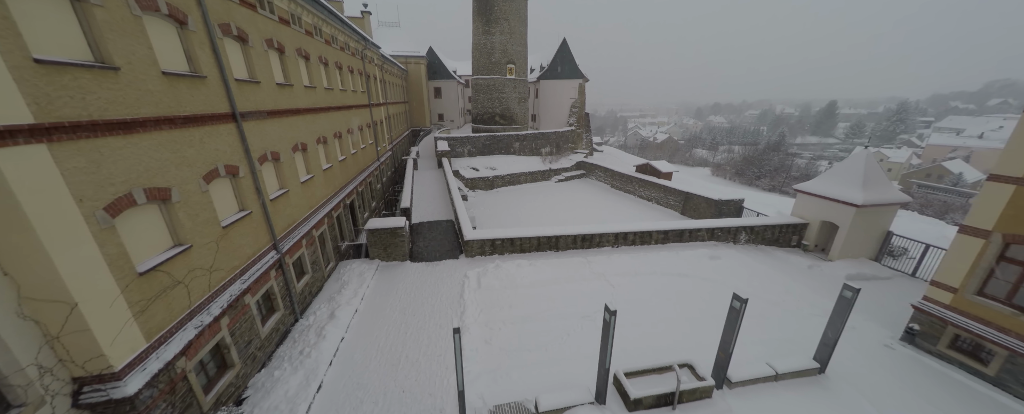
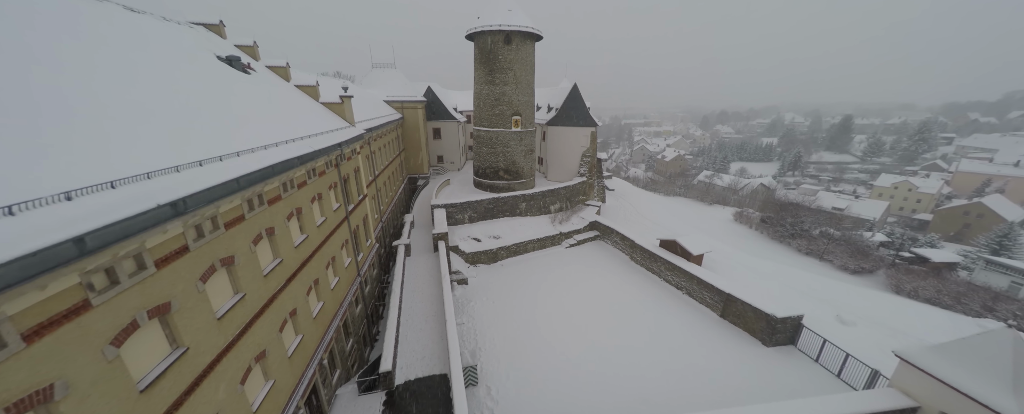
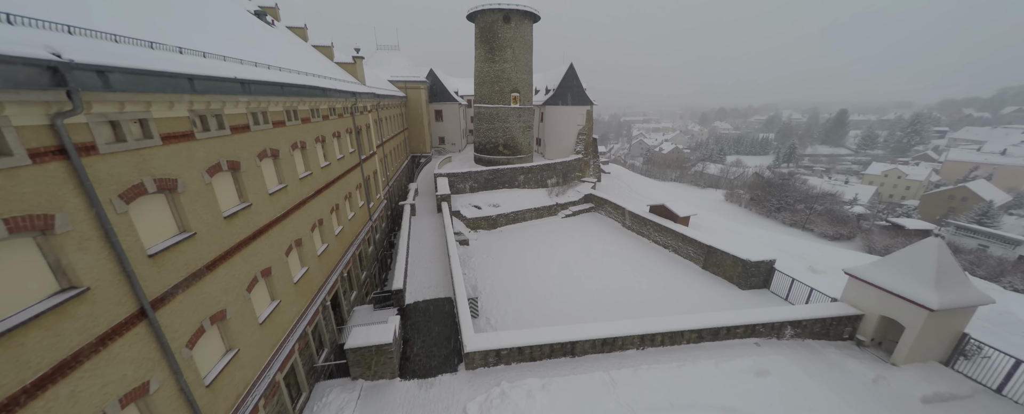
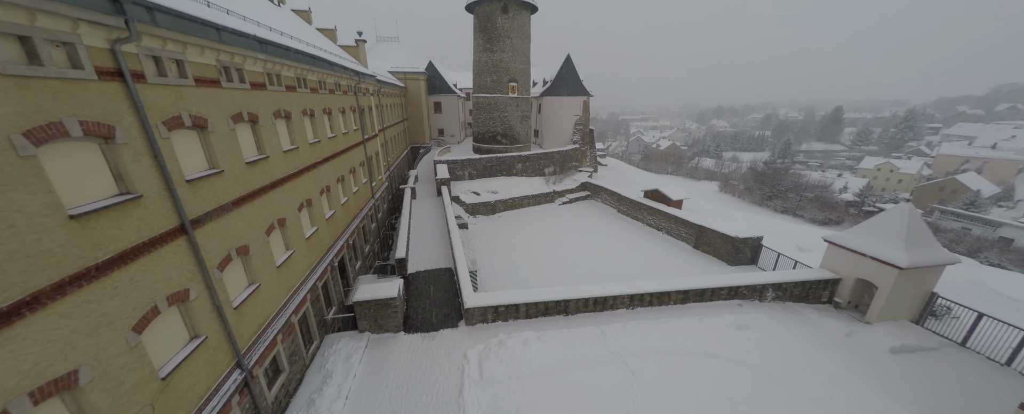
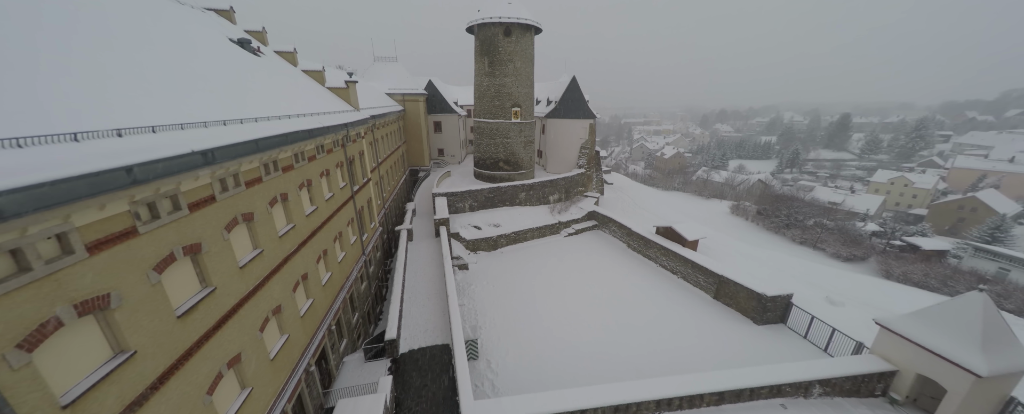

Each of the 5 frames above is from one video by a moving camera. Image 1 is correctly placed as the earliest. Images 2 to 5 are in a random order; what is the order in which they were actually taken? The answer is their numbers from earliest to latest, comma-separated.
4, 3, 5, 2
